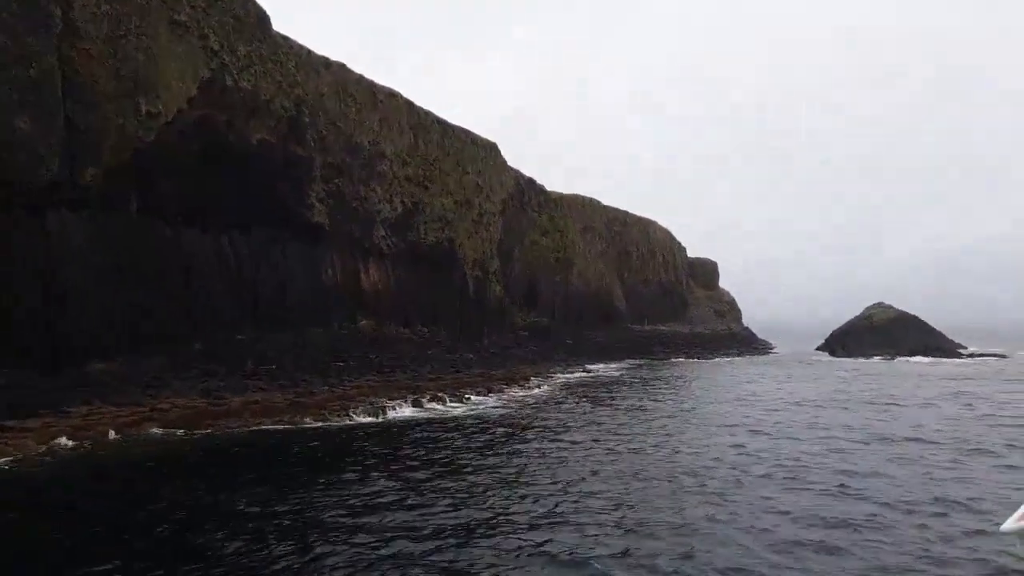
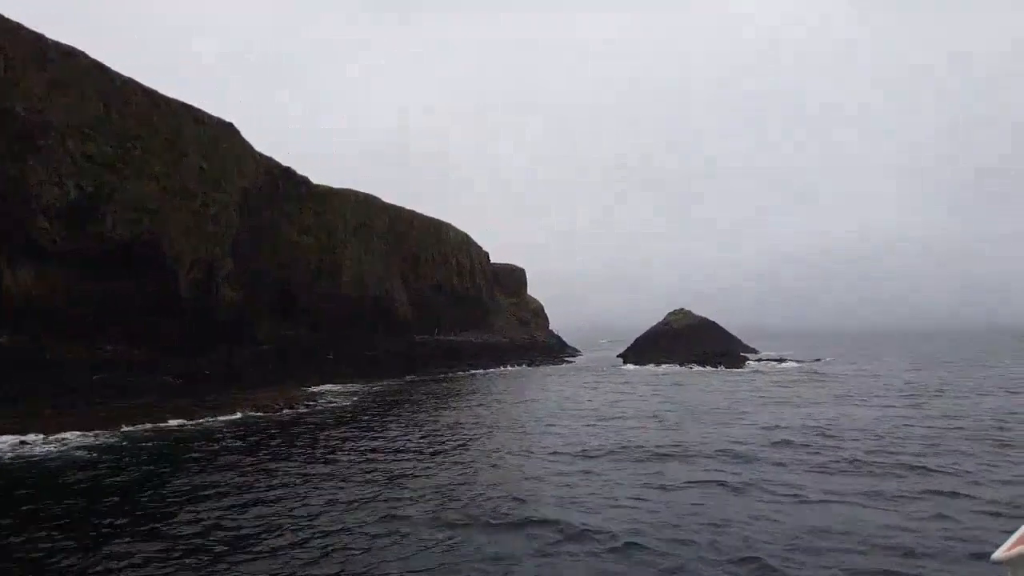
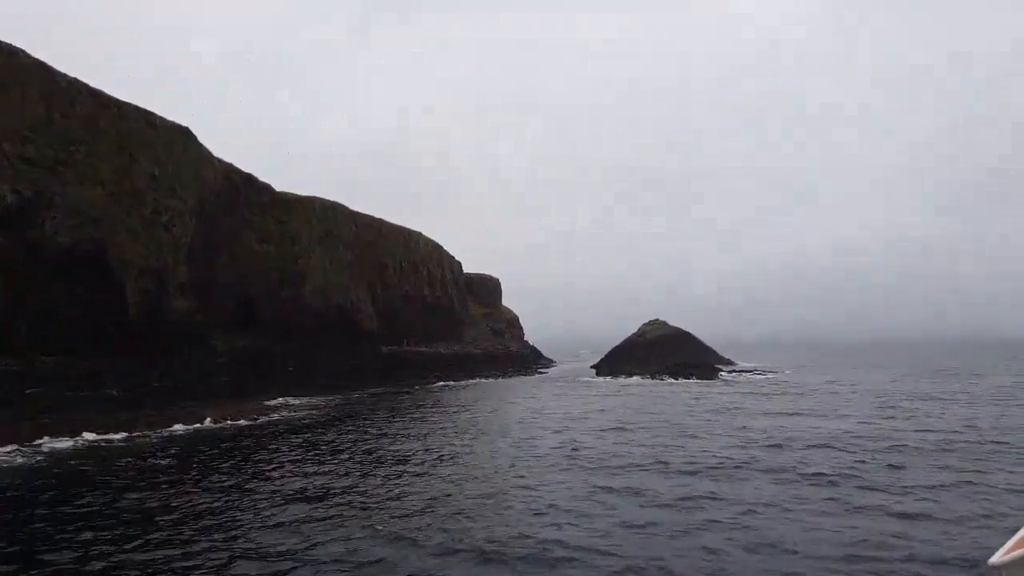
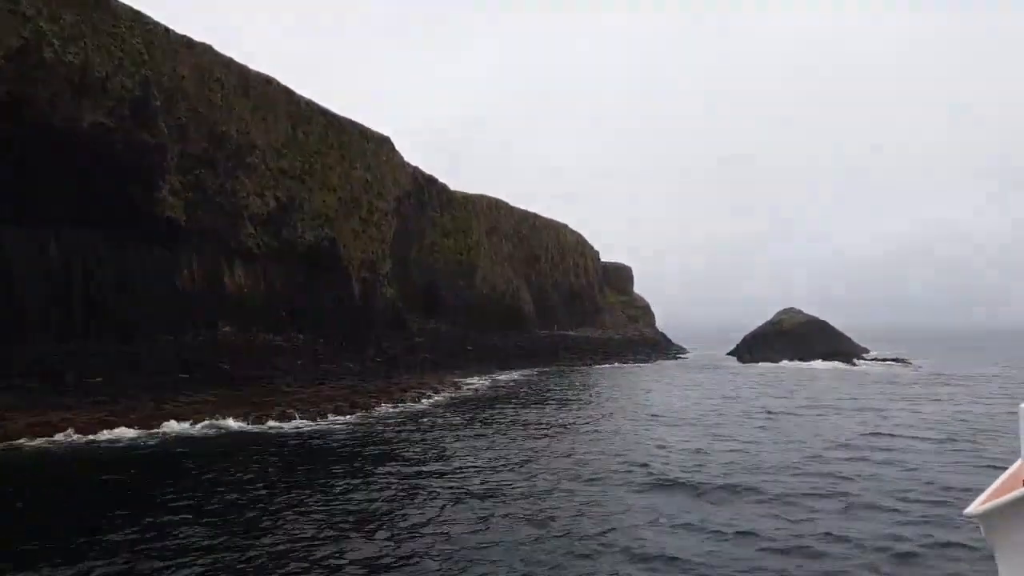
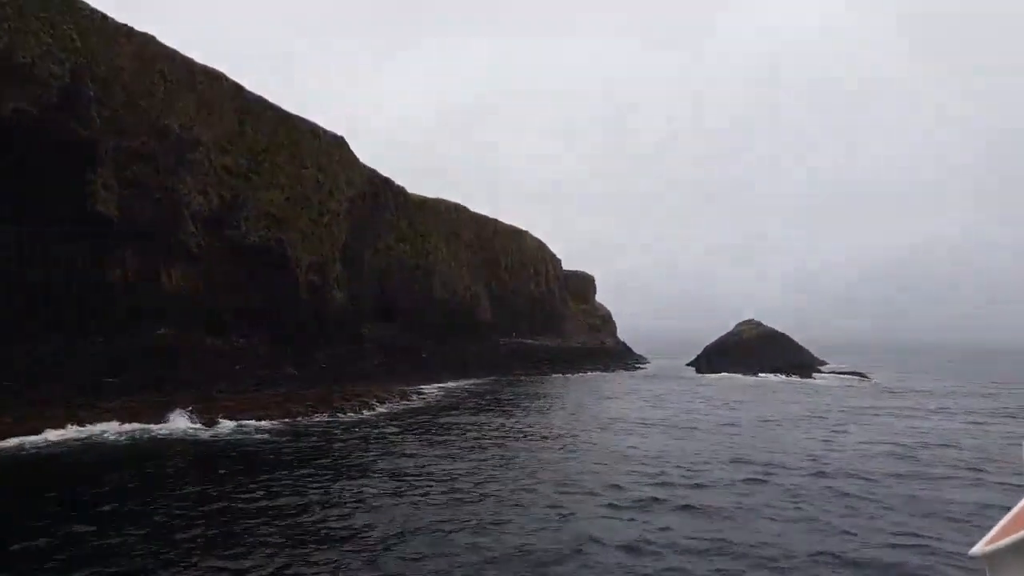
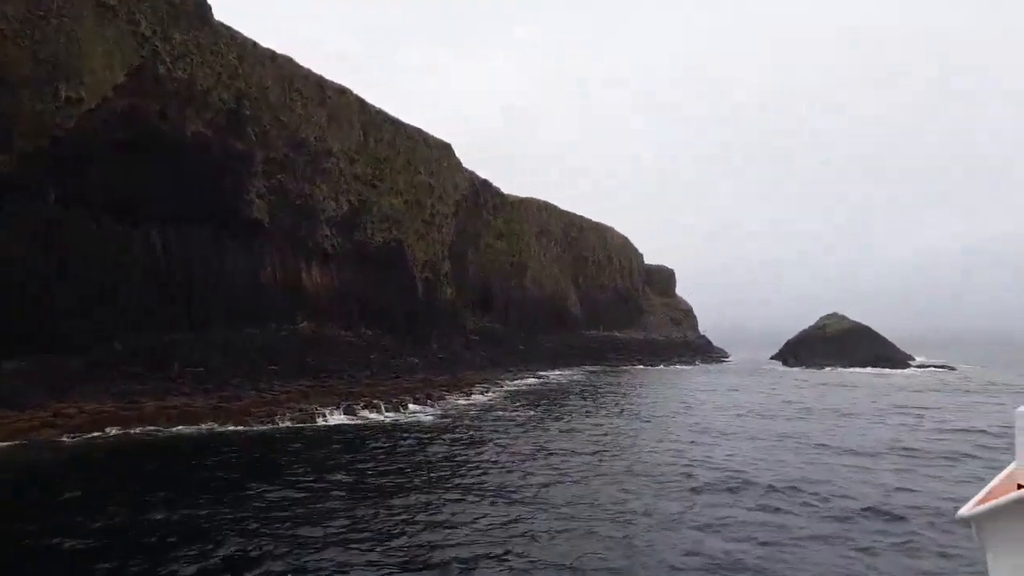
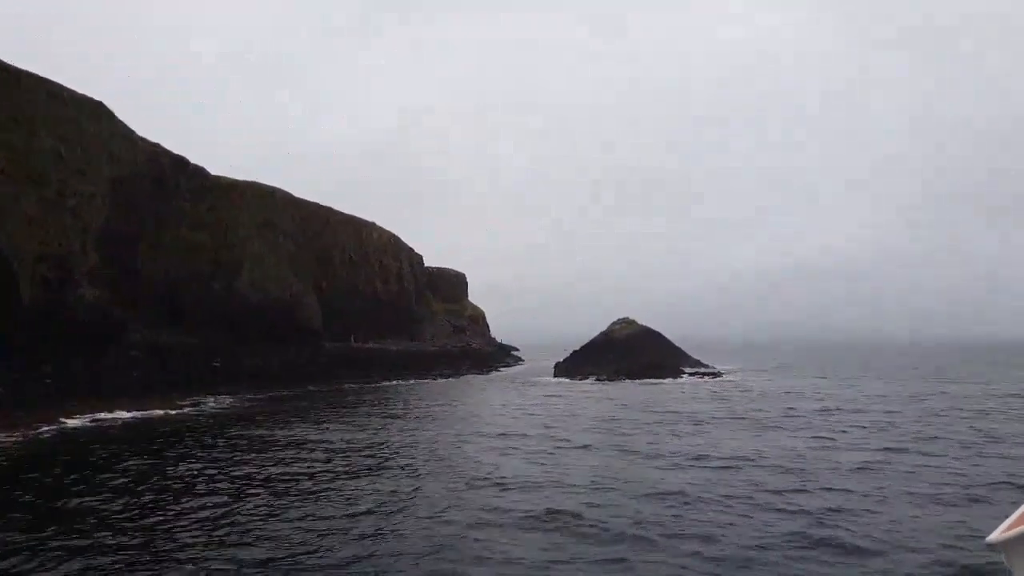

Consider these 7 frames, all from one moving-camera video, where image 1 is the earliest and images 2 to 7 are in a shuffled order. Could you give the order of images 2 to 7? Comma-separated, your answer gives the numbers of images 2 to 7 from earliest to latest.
6, 4, 5, 2, 3, 7
